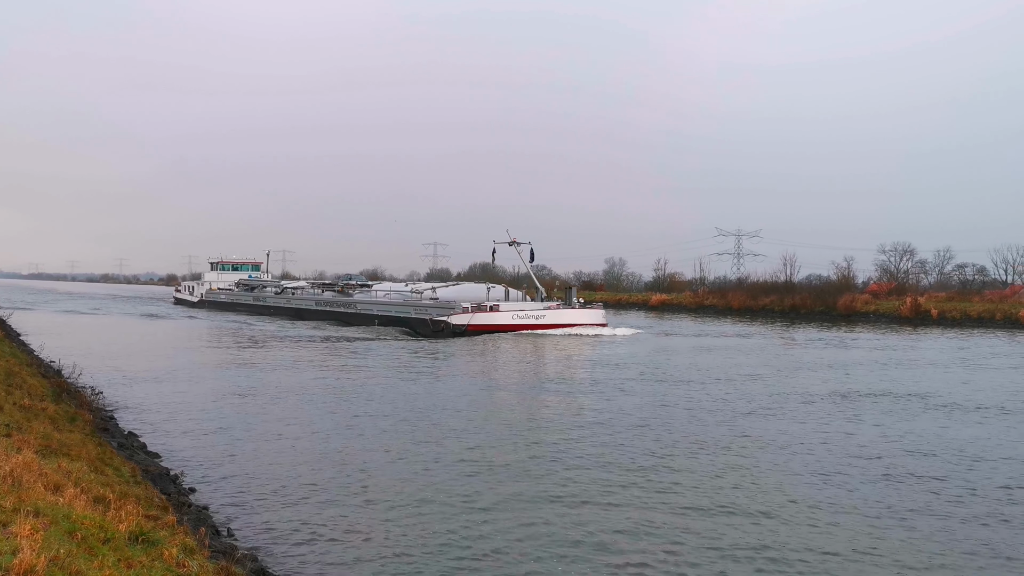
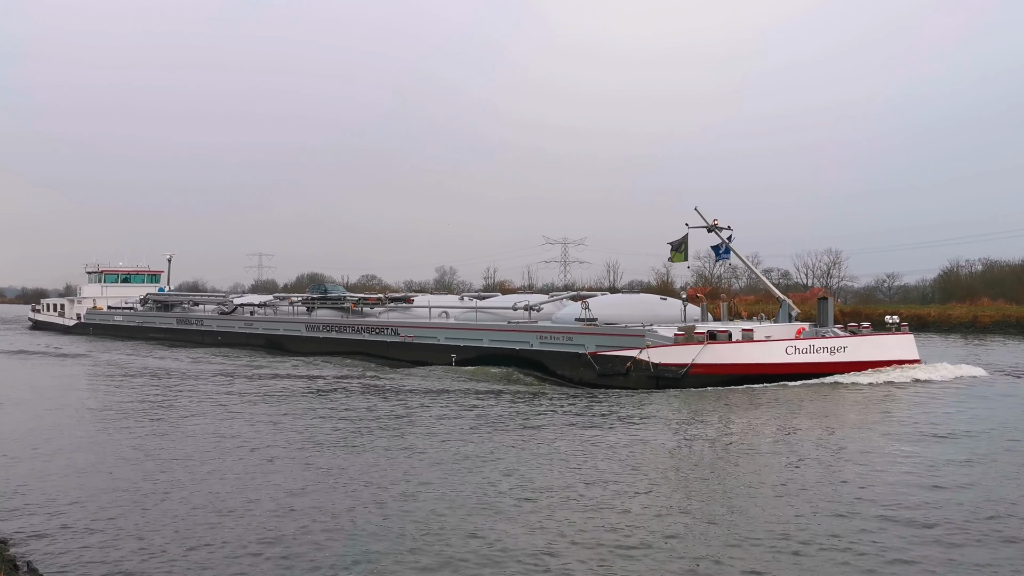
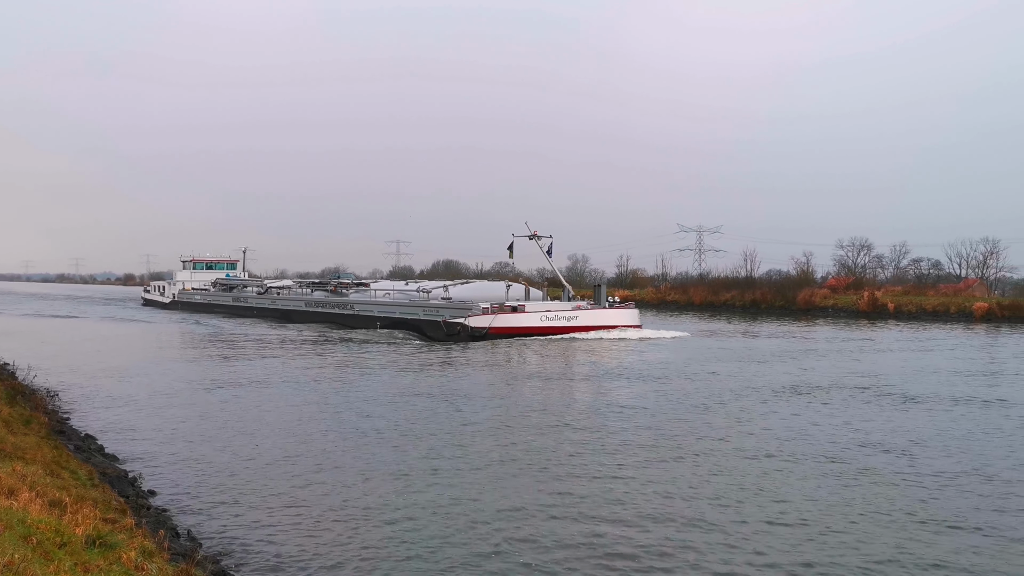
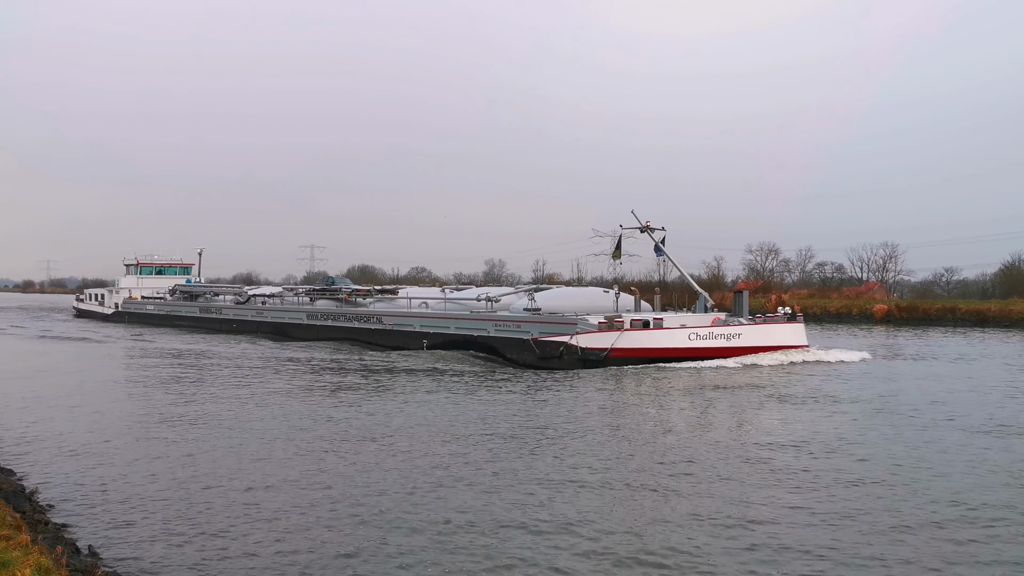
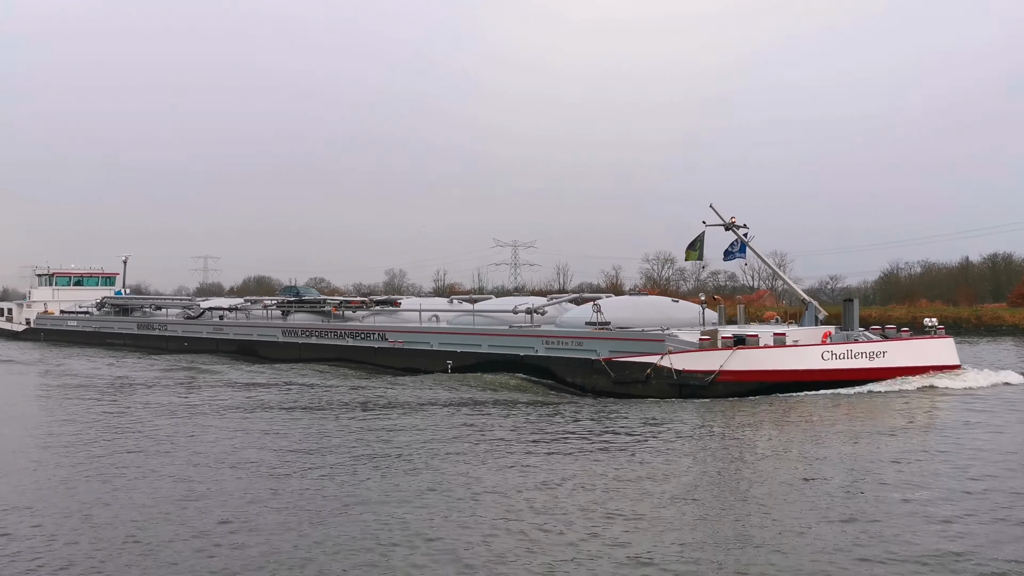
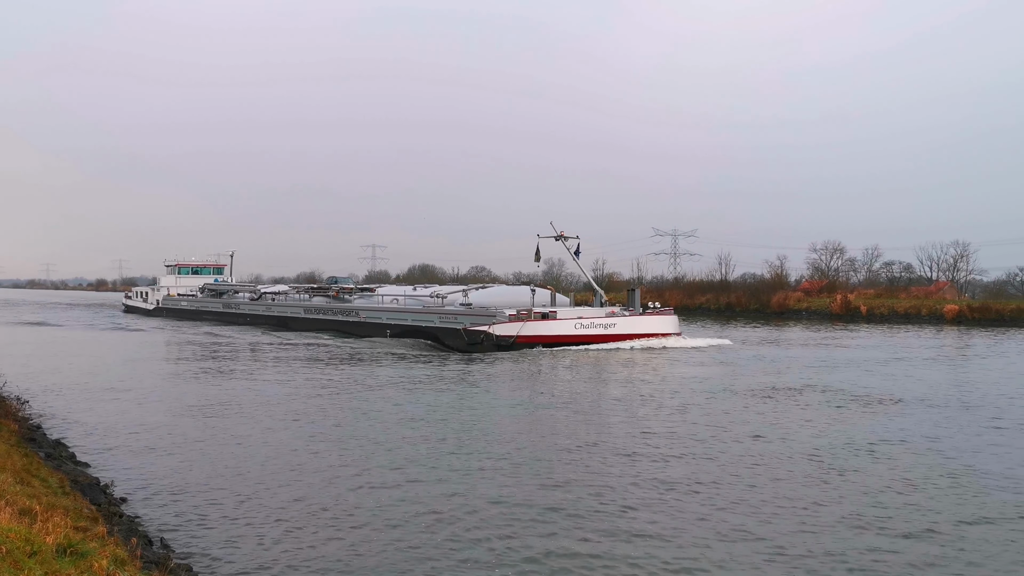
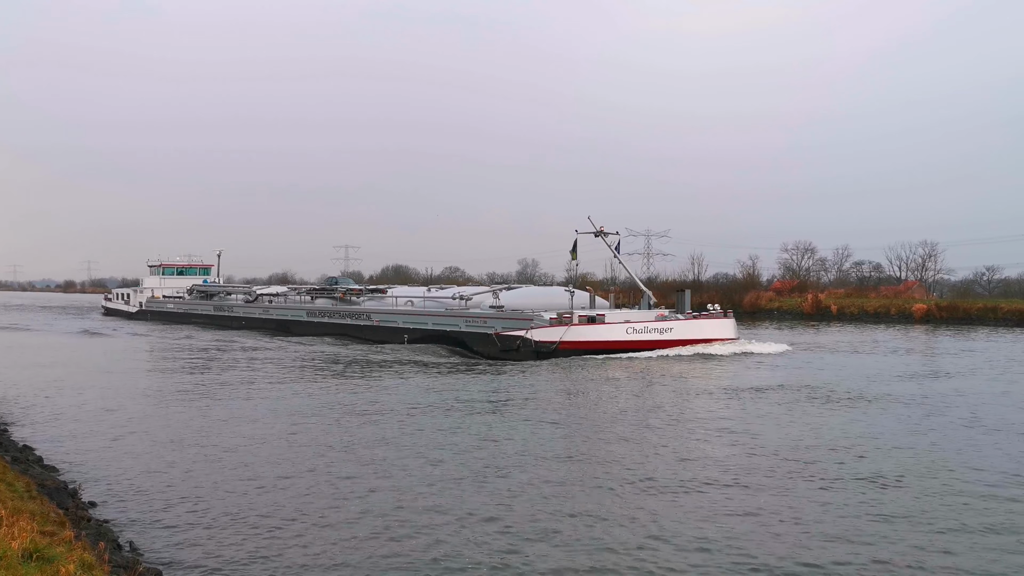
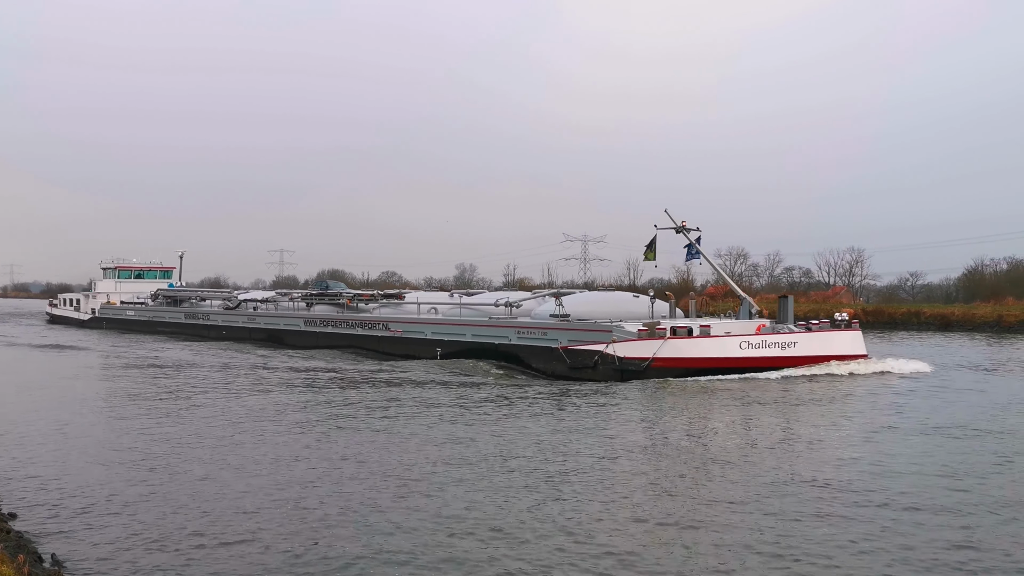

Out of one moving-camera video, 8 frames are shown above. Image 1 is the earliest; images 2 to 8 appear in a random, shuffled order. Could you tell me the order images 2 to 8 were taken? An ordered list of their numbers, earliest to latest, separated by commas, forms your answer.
3, 6, 7, 4, 8, 2, 5
